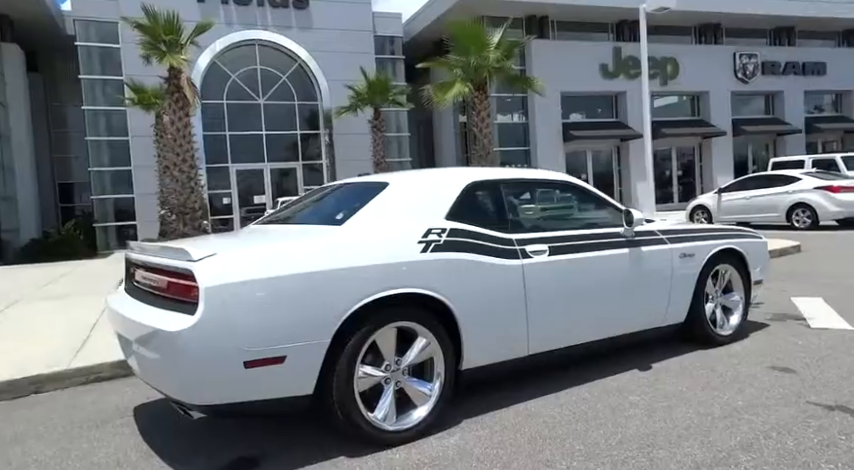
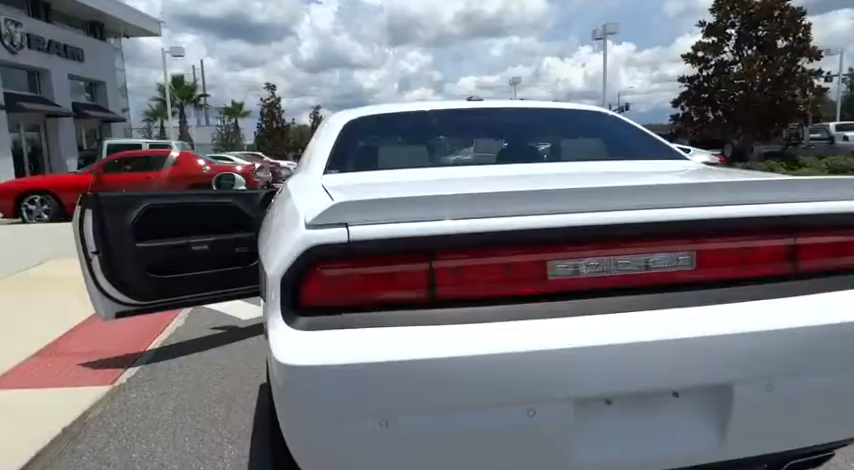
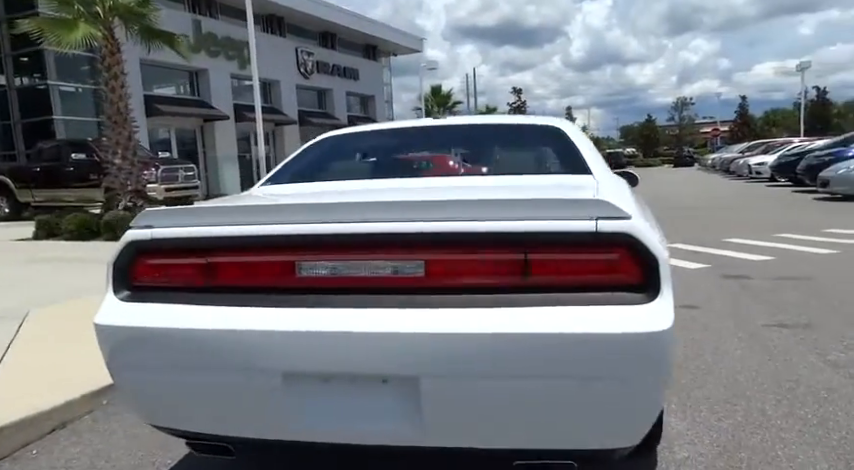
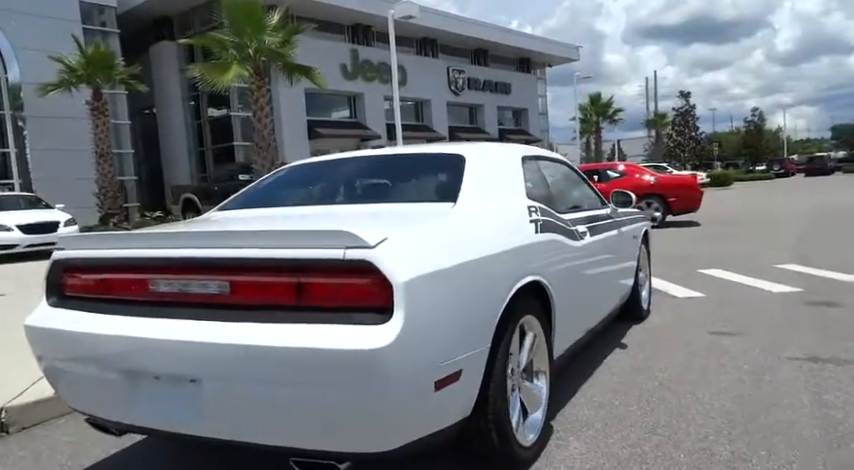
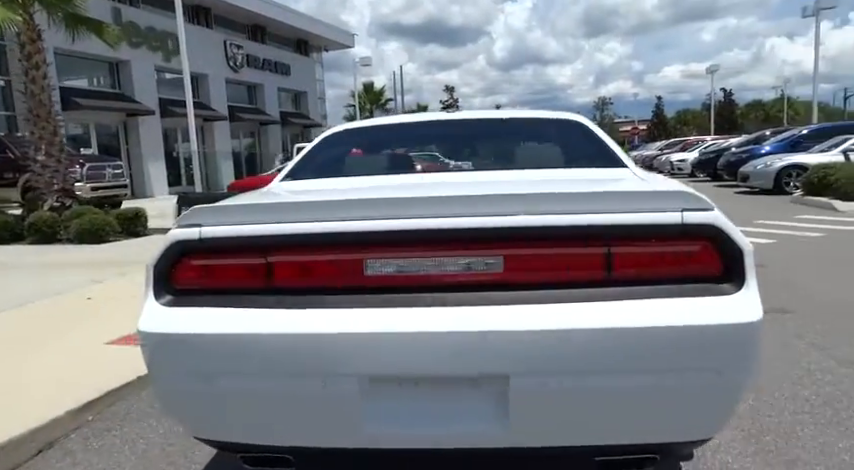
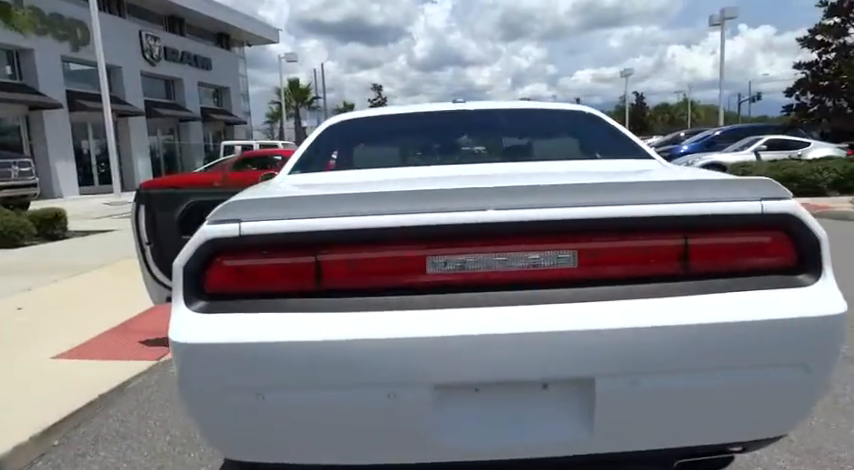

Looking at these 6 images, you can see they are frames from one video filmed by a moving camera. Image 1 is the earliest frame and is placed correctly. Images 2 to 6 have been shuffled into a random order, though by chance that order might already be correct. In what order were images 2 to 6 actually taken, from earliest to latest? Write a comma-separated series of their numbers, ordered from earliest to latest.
4, 3, 5, 6, 2
